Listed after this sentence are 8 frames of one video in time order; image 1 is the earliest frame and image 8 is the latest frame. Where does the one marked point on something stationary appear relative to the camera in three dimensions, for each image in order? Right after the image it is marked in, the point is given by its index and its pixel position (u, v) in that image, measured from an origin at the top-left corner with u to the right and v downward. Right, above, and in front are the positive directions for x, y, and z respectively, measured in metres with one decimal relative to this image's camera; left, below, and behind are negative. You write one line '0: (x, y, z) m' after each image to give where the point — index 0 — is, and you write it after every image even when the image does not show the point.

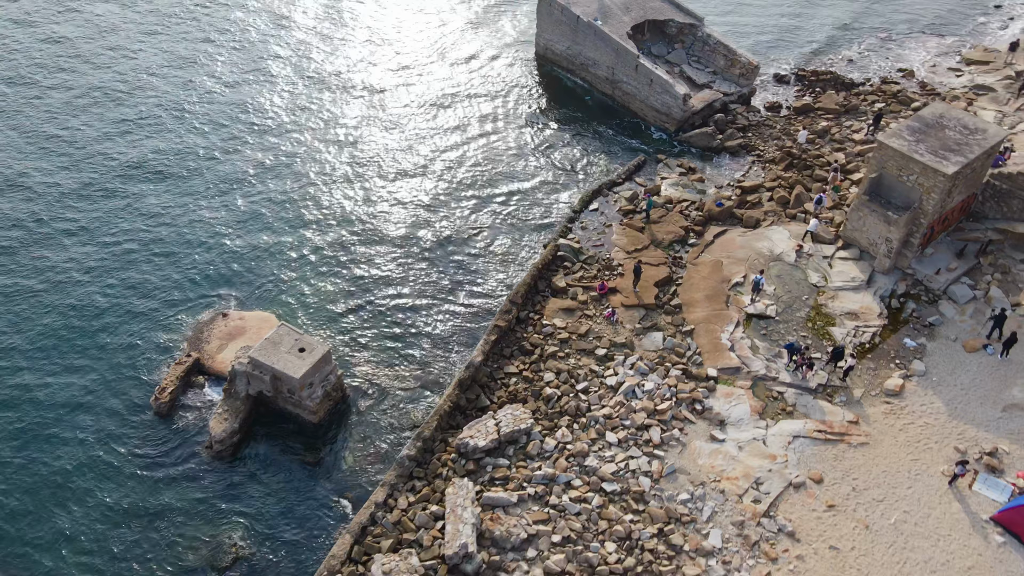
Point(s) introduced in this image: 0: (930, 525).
0: (+9.8, -5.6, +19.9) m
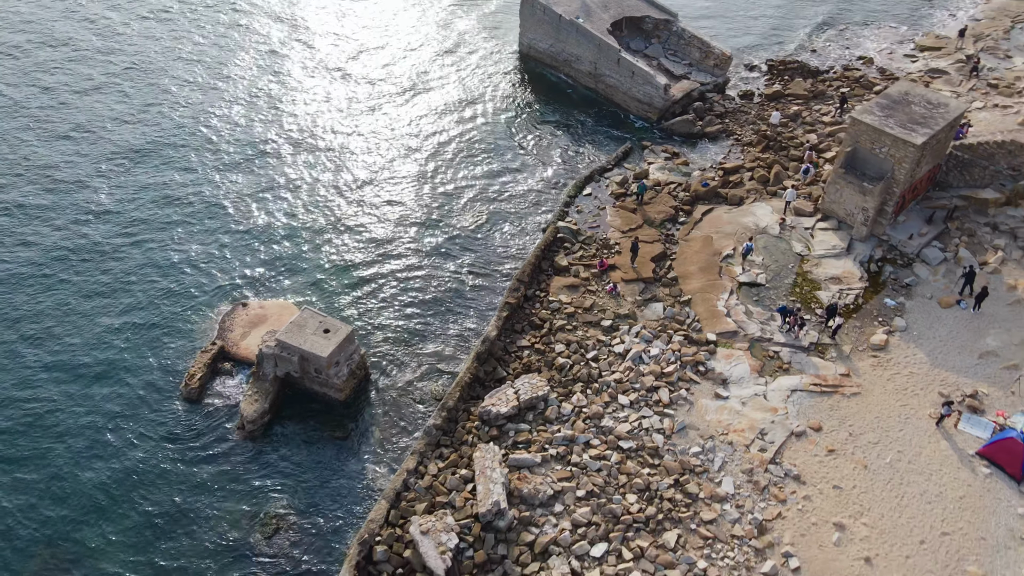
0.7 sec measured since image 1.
0: (+10.5, -4.5, +21.7) m
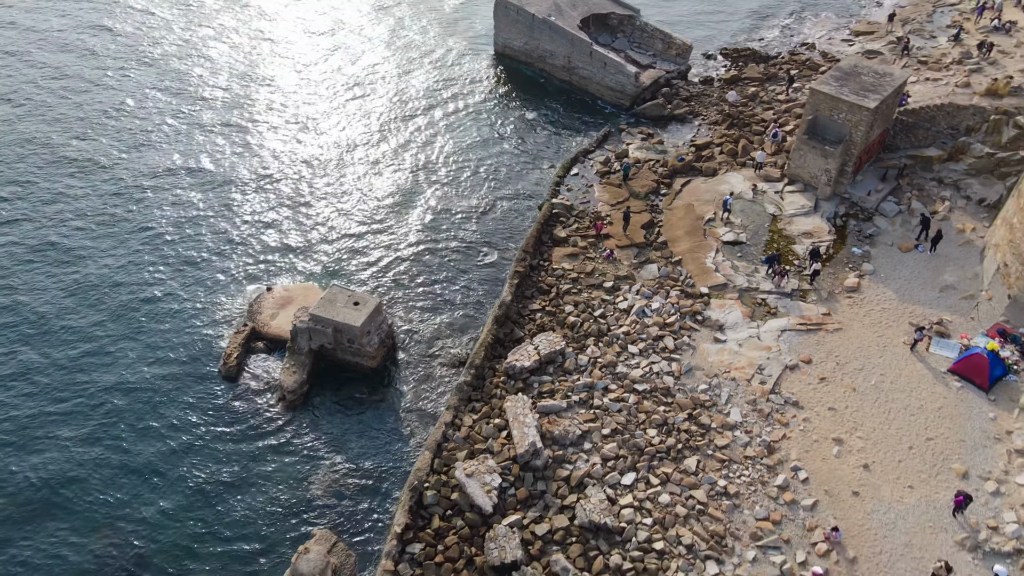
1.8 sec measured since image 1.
0: (+11.2, -2.7, +24.4) m
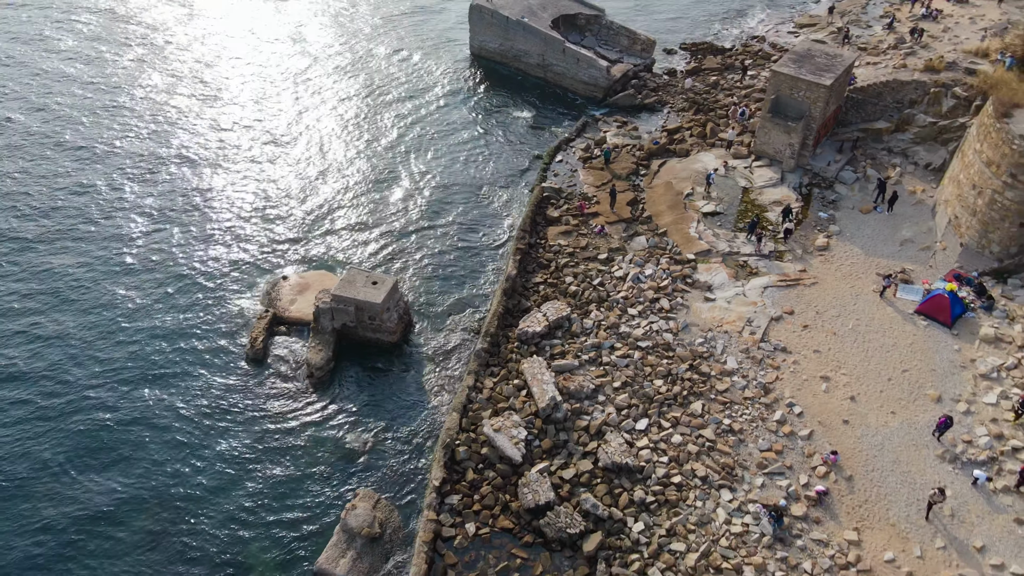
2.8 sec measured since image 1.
0: (+11.6, -1.2, +27.1) m
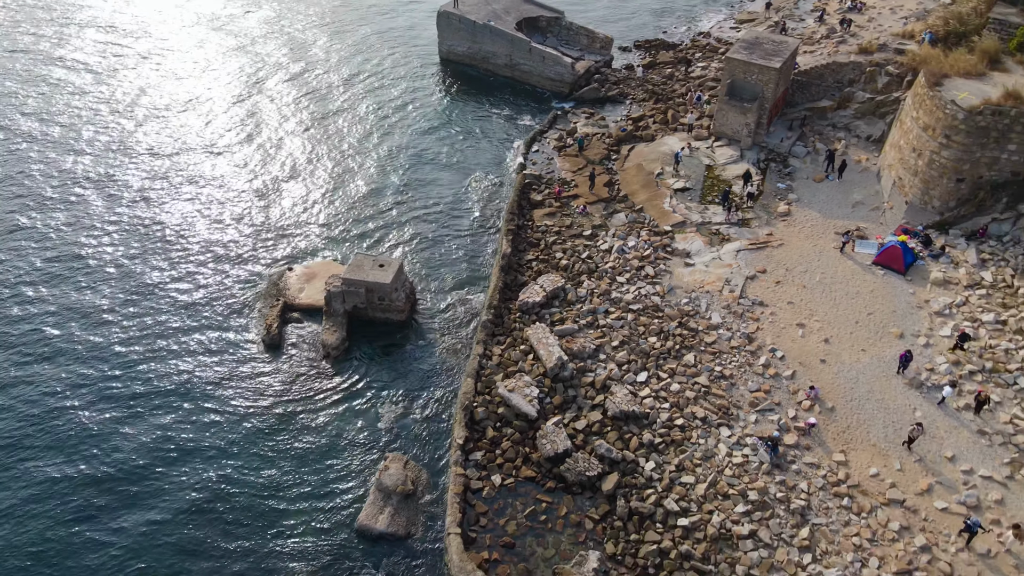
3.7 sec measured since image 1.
0: (+11.6, +0.4, +30.0) m
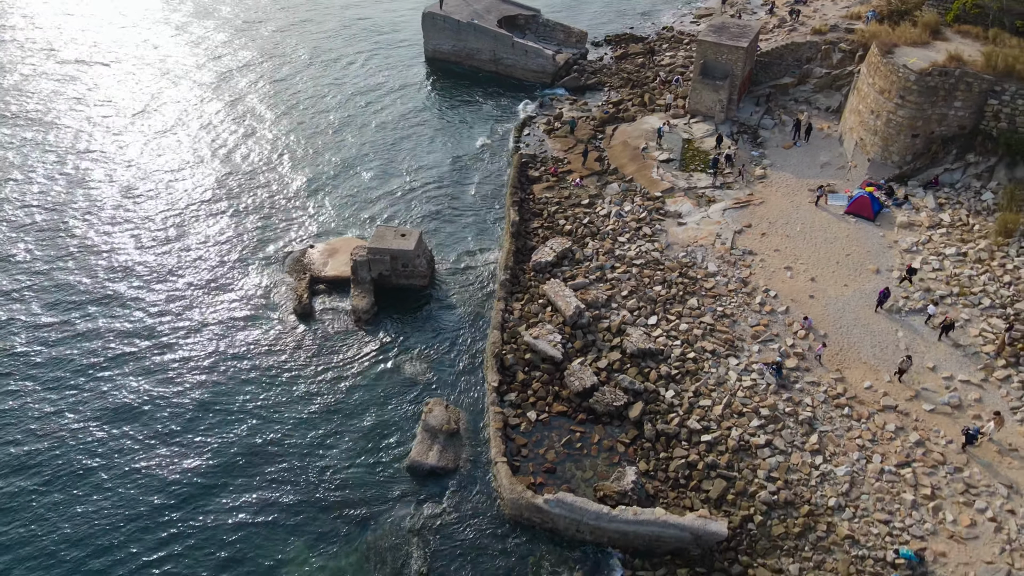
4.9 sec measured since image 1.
0: (+11.9, +2.4, +33.2) m
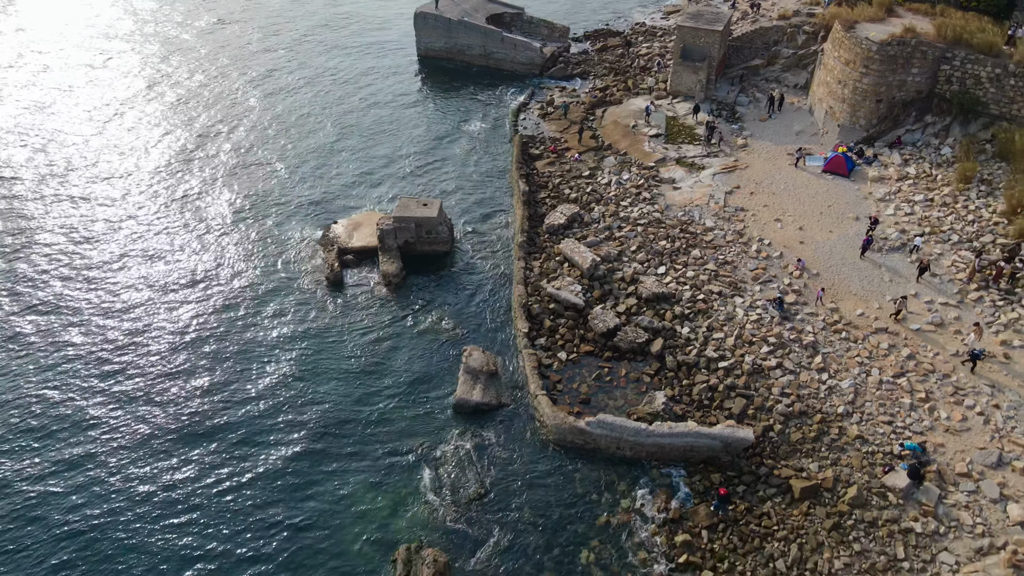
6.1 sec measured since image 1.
0: (+12.3, +4.5, +36.5) m
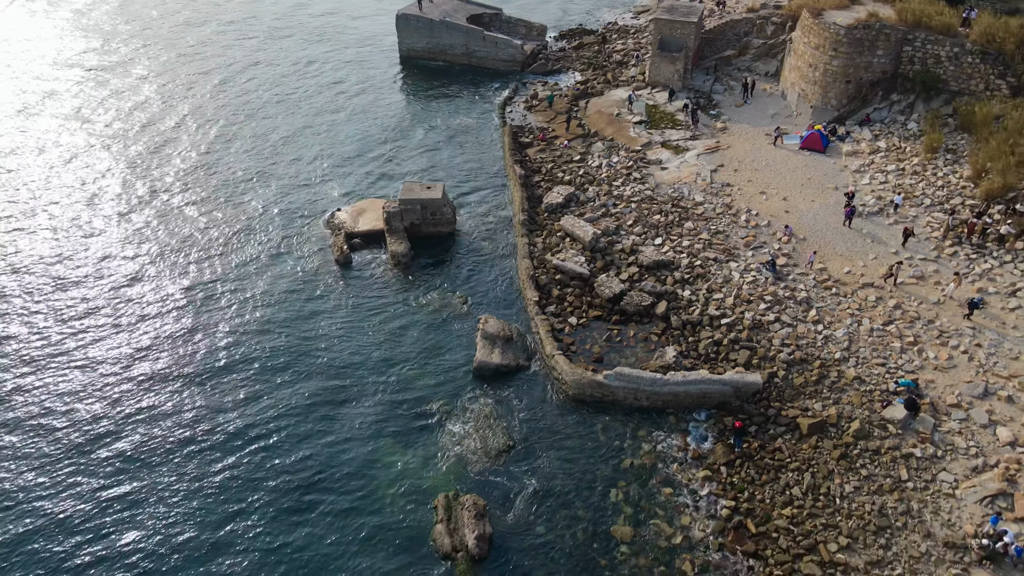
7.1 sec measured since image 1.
0: (+12.2, +5.8, +38.8) m
